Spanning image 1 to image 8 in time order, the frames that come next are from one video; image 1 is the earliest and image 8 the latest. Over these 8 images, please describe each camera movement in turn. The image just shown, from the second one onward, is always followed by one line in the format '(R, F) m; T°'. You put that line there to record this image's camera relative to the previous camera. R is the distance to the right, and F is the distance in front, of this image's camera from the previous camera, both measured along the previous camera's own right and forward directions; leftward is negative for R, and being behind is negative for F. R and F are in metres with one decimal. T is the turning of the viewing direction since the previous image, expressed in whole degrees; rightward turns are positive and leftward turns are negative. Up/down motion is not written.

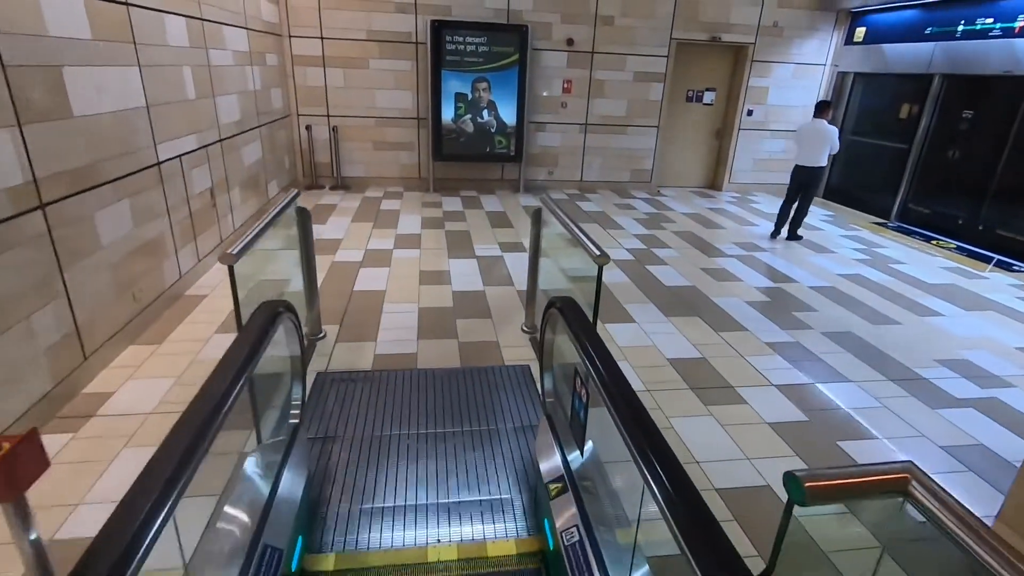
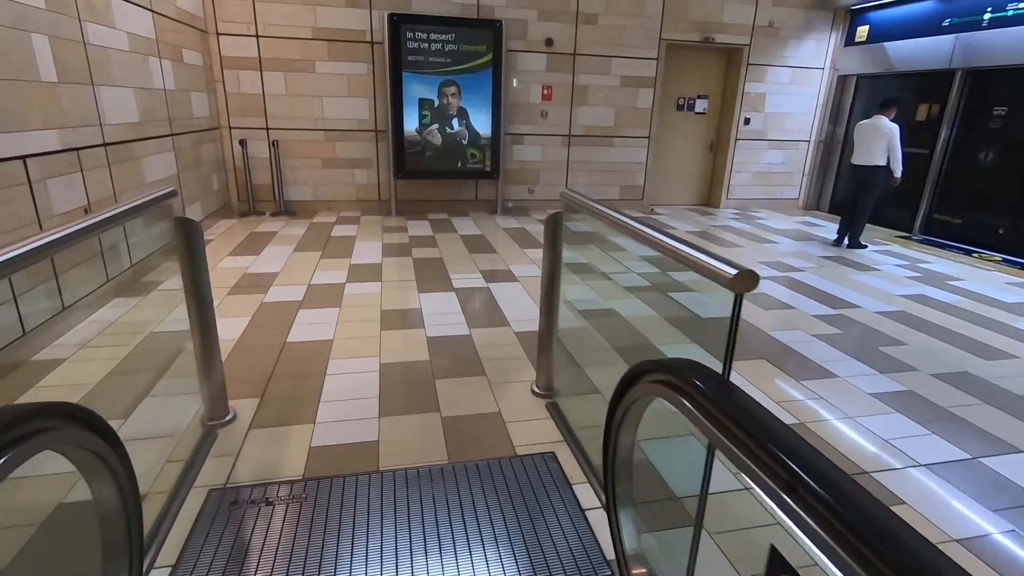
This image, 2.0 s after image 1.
(-0.2, +1.2) m; +4°
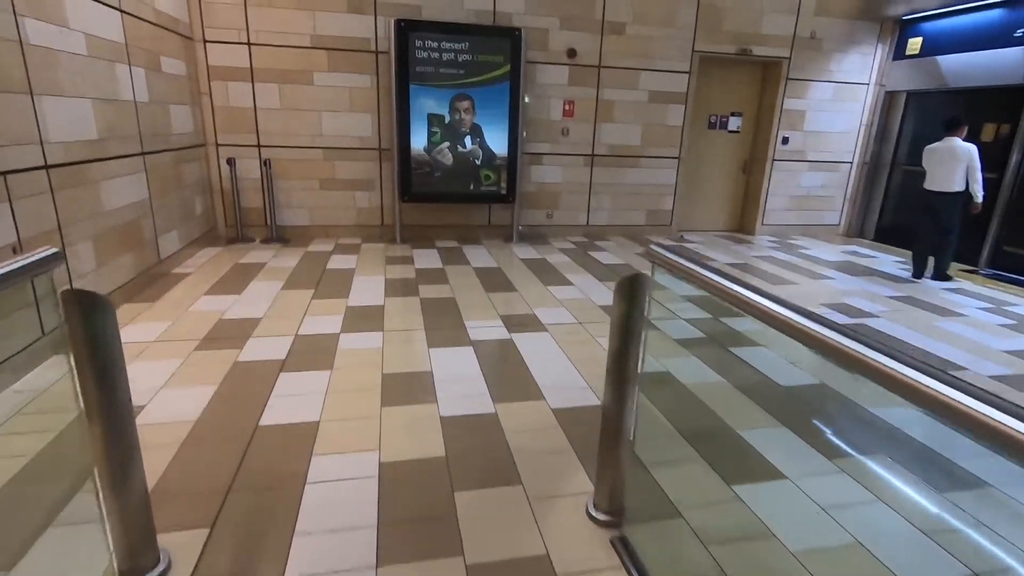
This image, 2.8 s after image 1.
(-0.2, +0.7) m; 0°
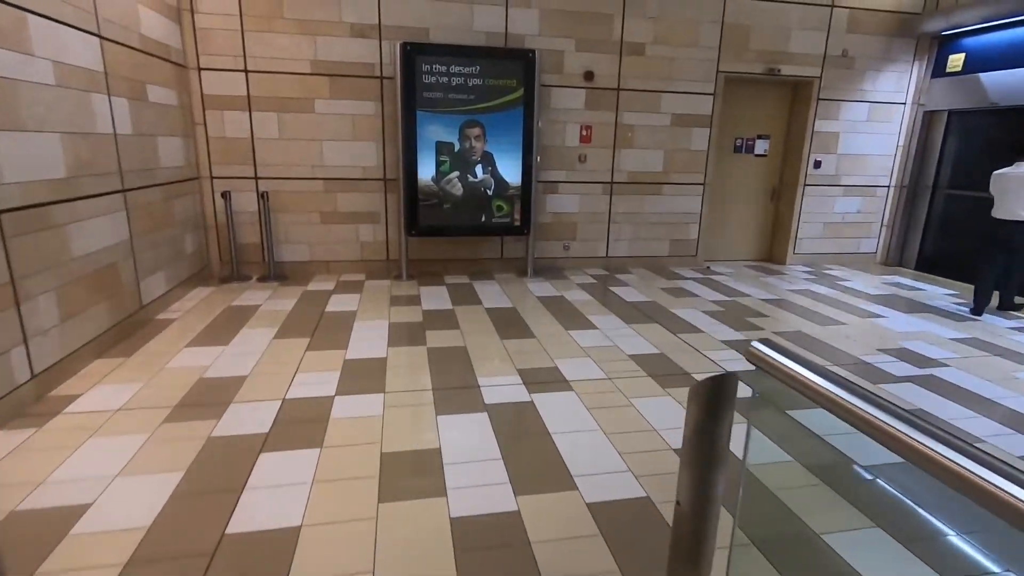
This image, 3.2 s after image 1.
(-0.1, +0.4) m; -1°
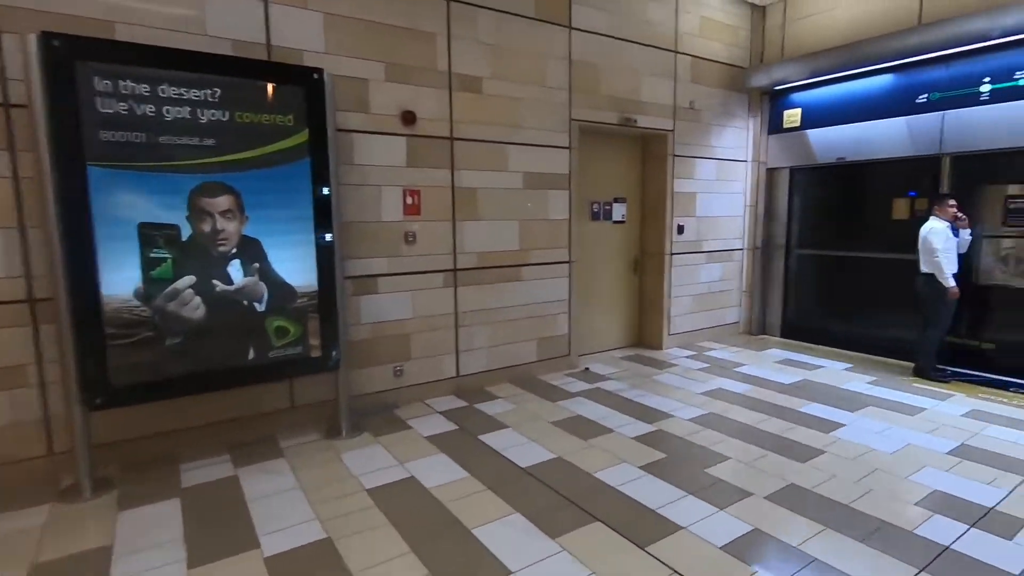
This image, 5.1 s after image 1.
(0.0, +2.1) m; +21°
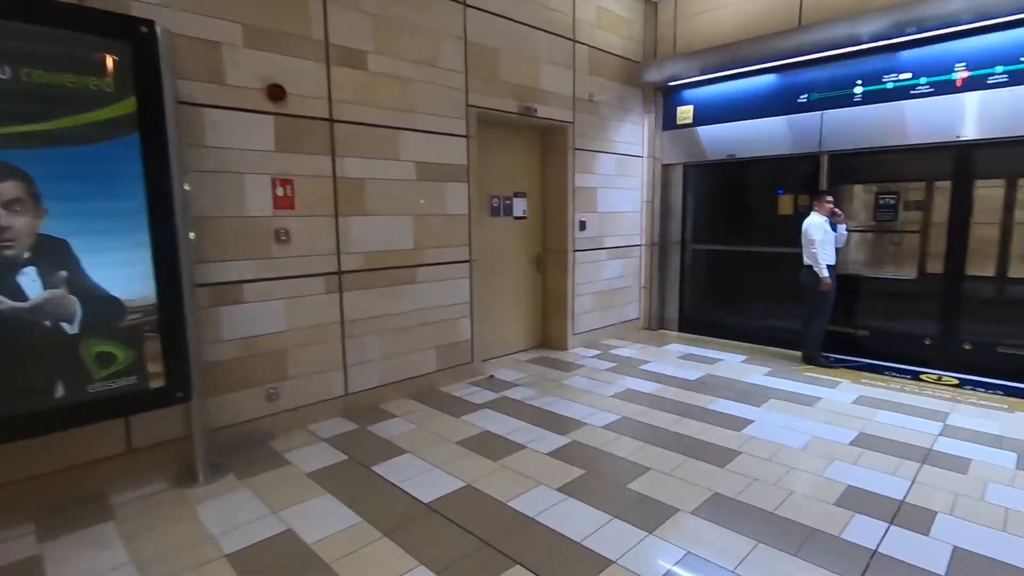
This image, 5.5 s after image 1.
(0.0, +0.4) m; +11°
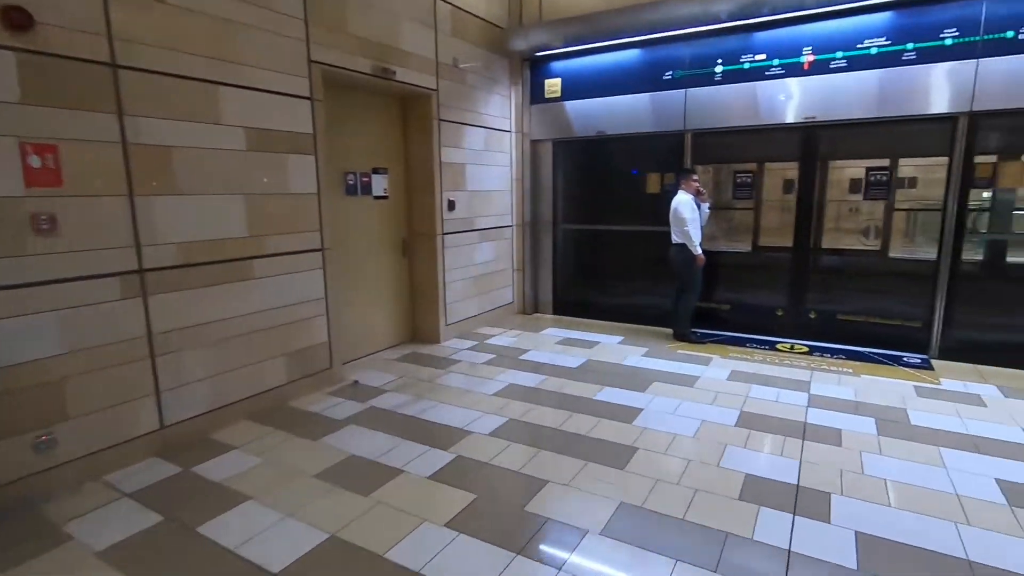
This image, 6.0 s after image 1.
(0.0, +0.5) m; +14°
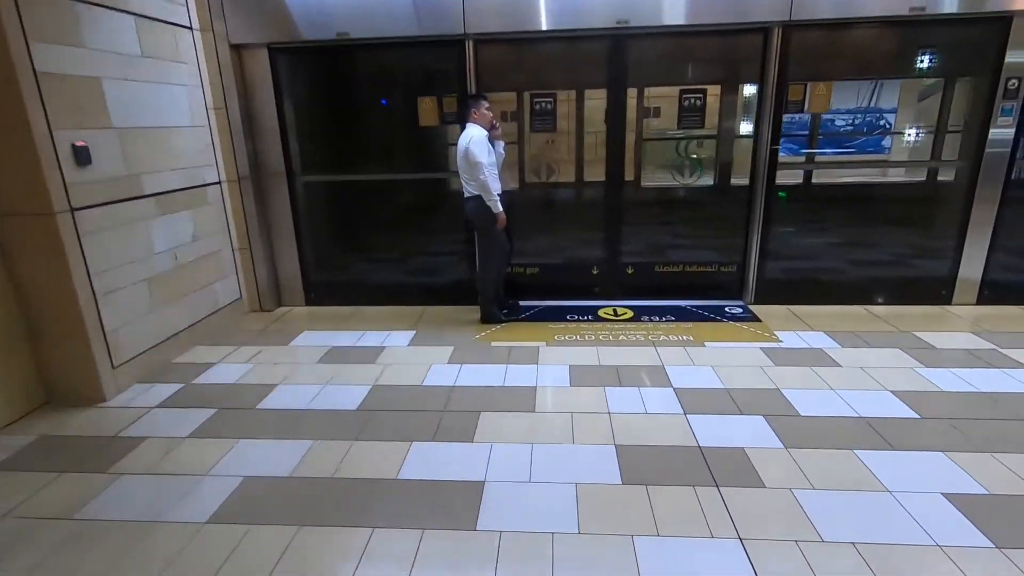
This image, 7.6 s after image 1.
(+0.2, +1.6) m; +25°
